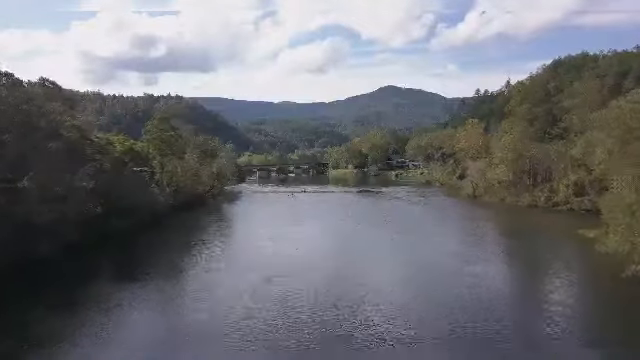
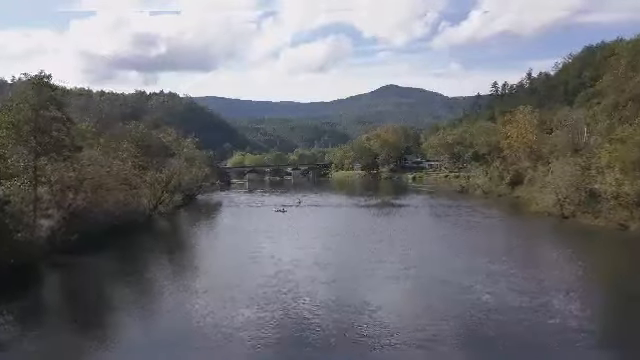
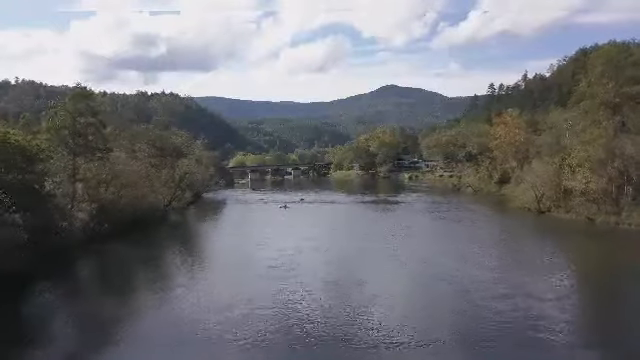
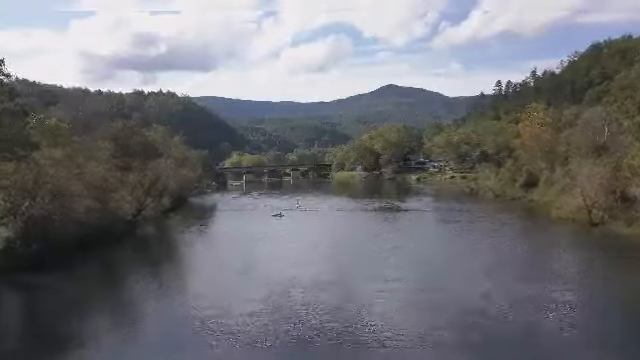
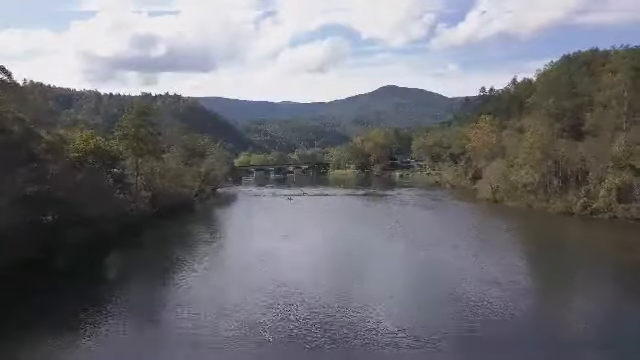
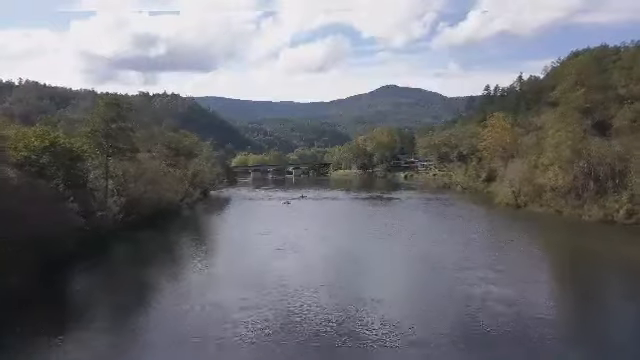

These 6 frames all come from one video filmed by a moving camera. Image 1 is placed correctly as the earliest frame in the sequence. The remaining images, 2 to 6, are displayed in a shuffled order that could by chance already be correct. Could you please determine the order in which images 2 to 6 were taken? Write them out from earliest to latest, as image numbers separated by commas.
5, 6, 3, 2, 4
